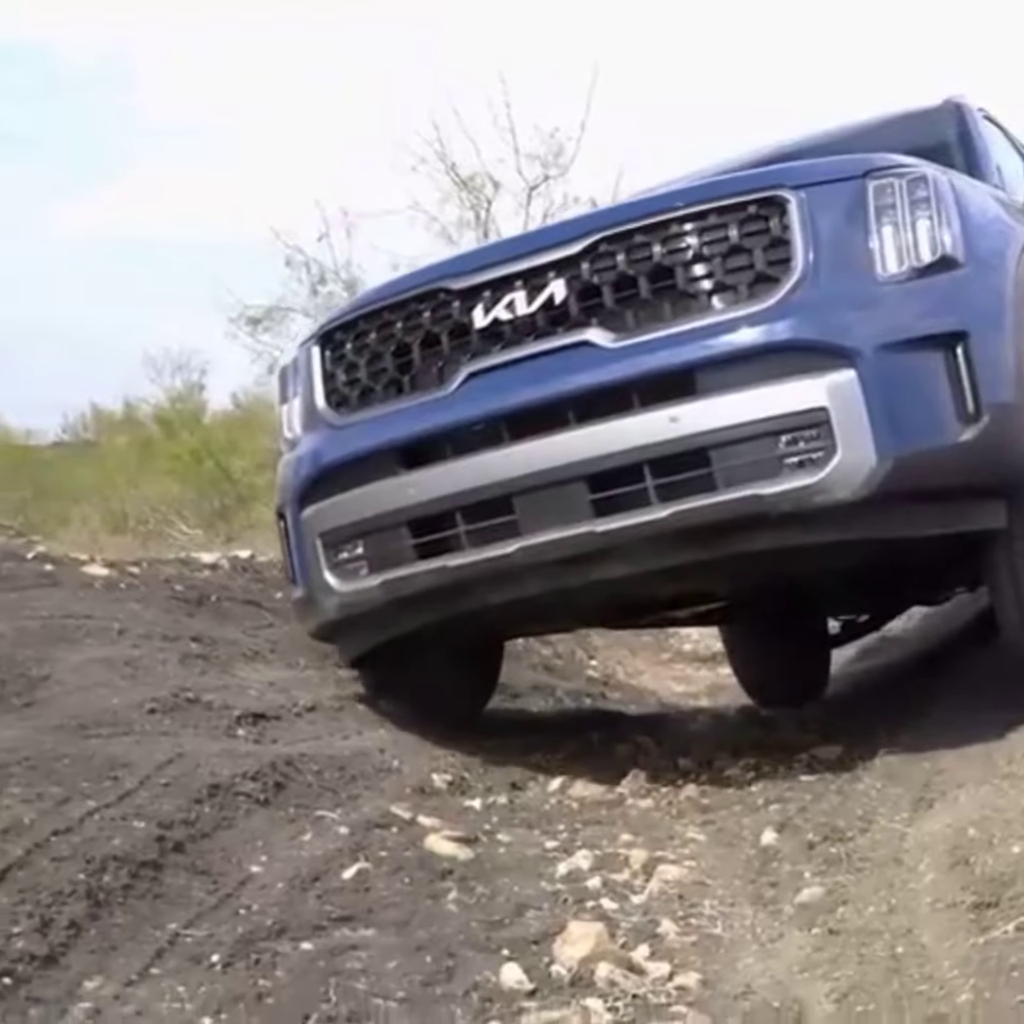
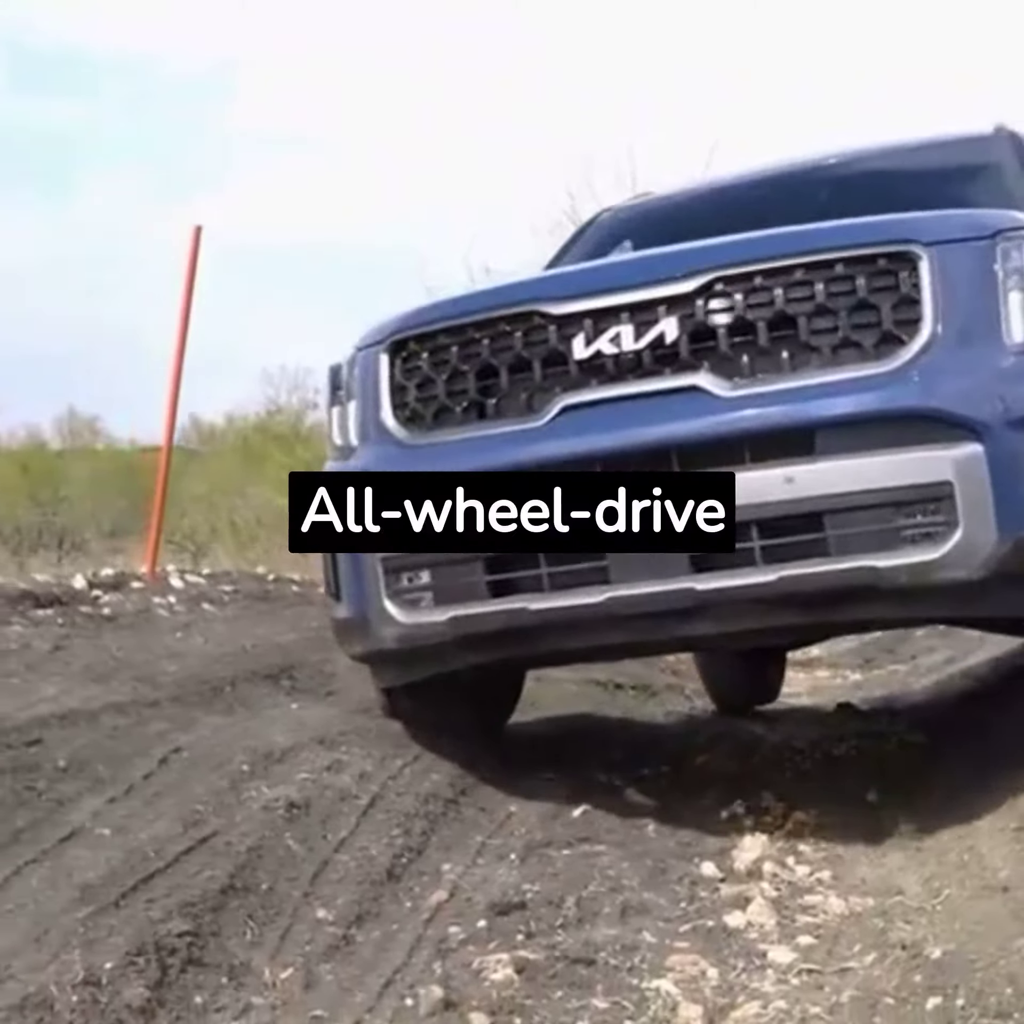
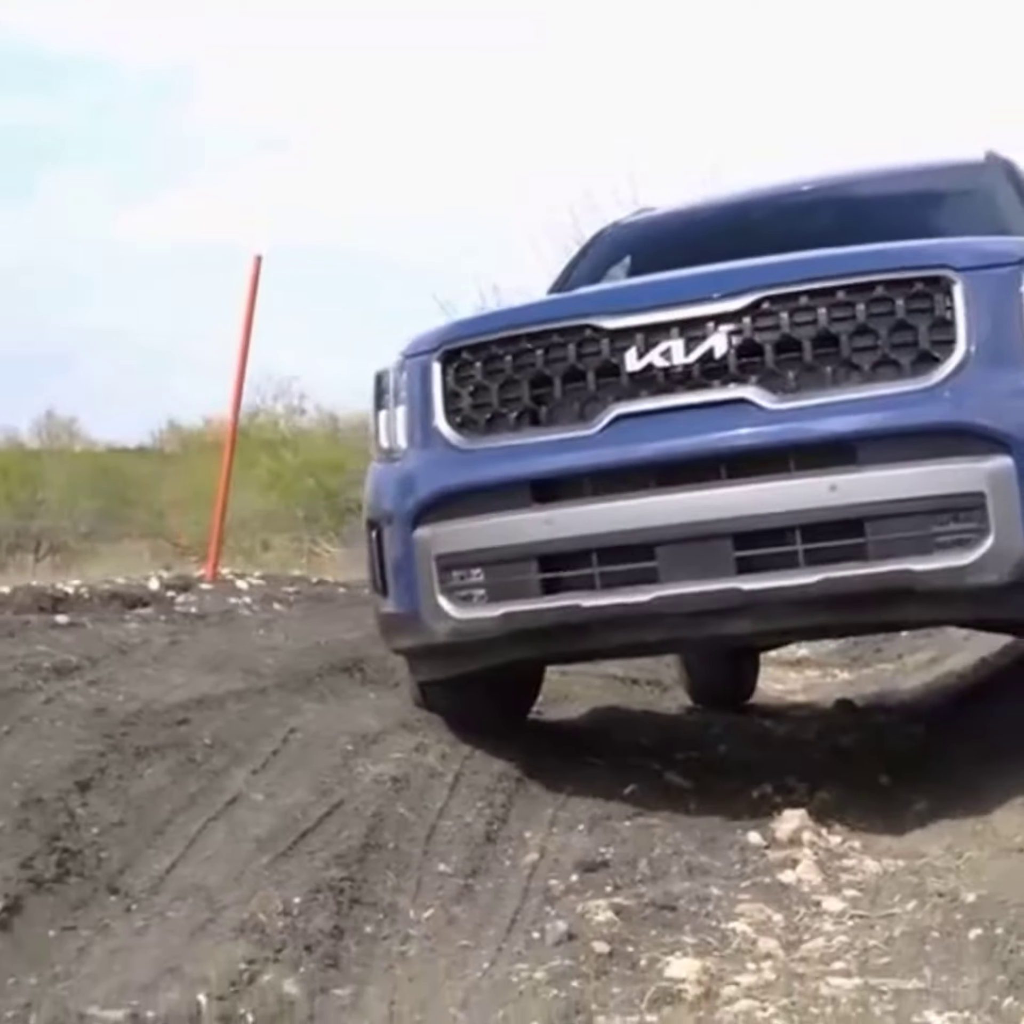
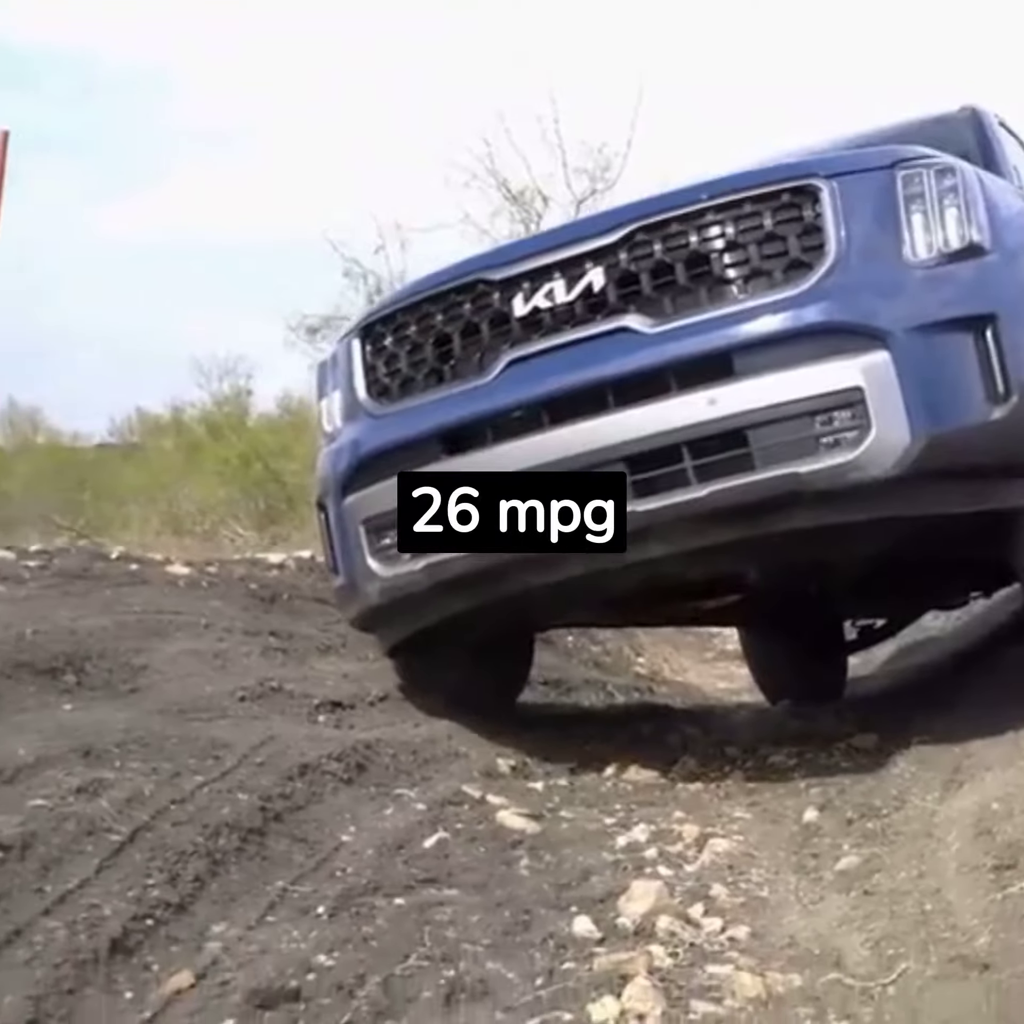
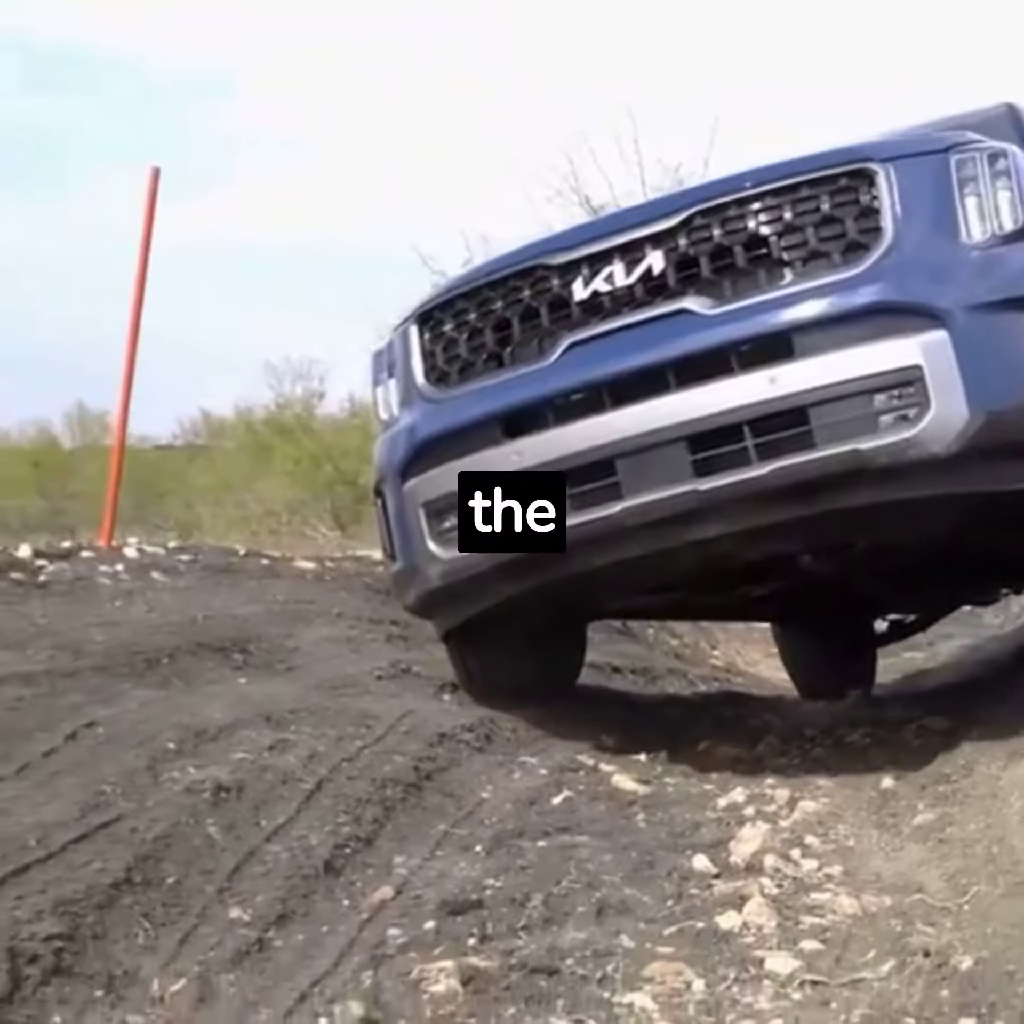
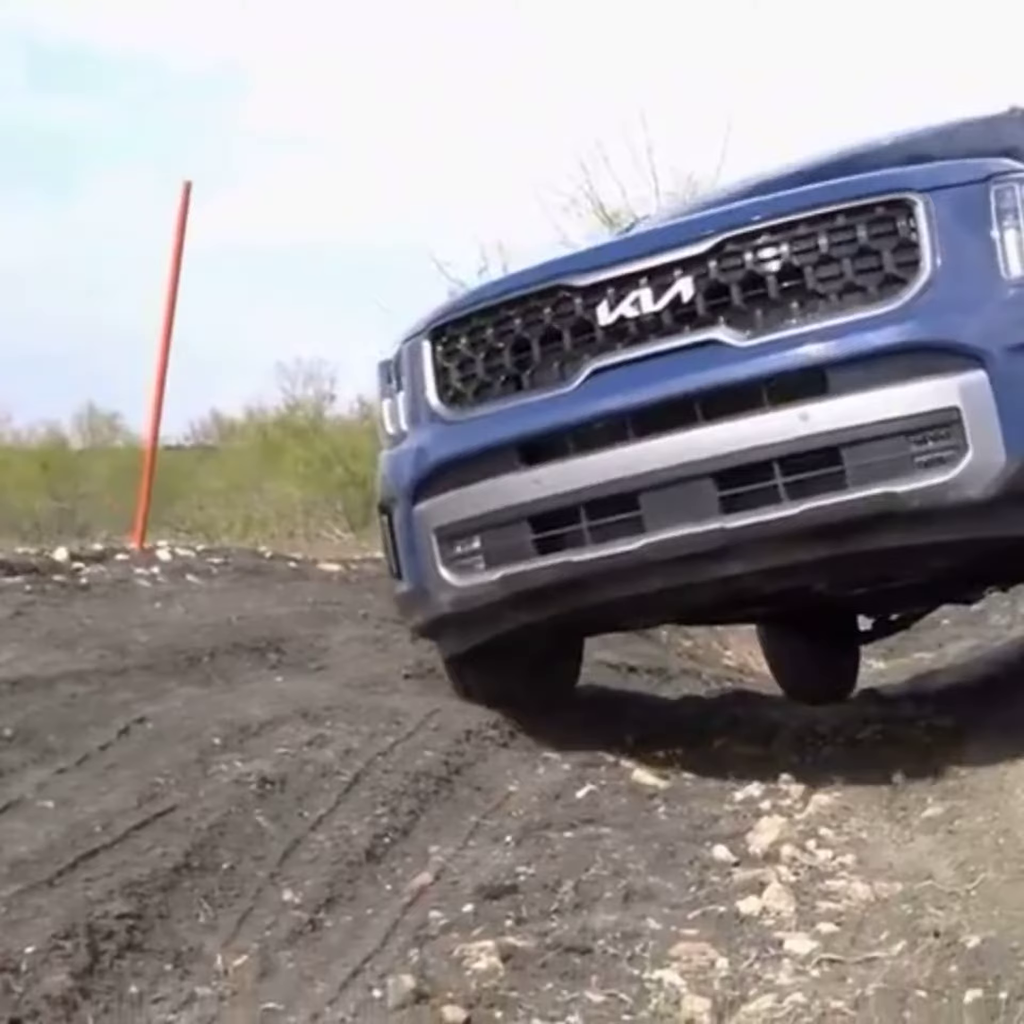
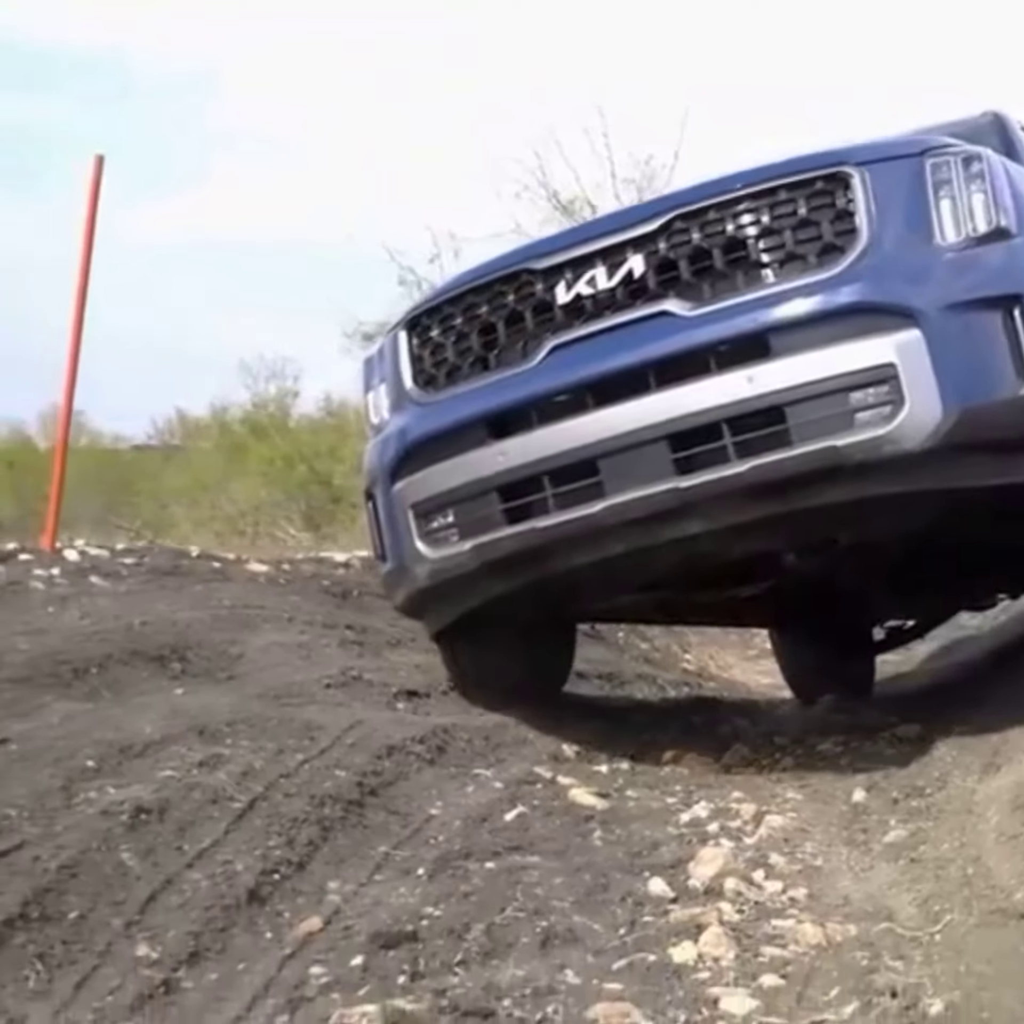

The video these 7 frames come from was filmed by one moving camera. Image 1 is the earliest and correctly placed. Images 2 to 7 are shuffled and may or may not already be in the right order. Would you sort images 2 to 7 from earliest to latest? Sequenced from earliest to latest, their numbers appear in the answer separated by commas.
4, 7, 5, 6, 2, 3
